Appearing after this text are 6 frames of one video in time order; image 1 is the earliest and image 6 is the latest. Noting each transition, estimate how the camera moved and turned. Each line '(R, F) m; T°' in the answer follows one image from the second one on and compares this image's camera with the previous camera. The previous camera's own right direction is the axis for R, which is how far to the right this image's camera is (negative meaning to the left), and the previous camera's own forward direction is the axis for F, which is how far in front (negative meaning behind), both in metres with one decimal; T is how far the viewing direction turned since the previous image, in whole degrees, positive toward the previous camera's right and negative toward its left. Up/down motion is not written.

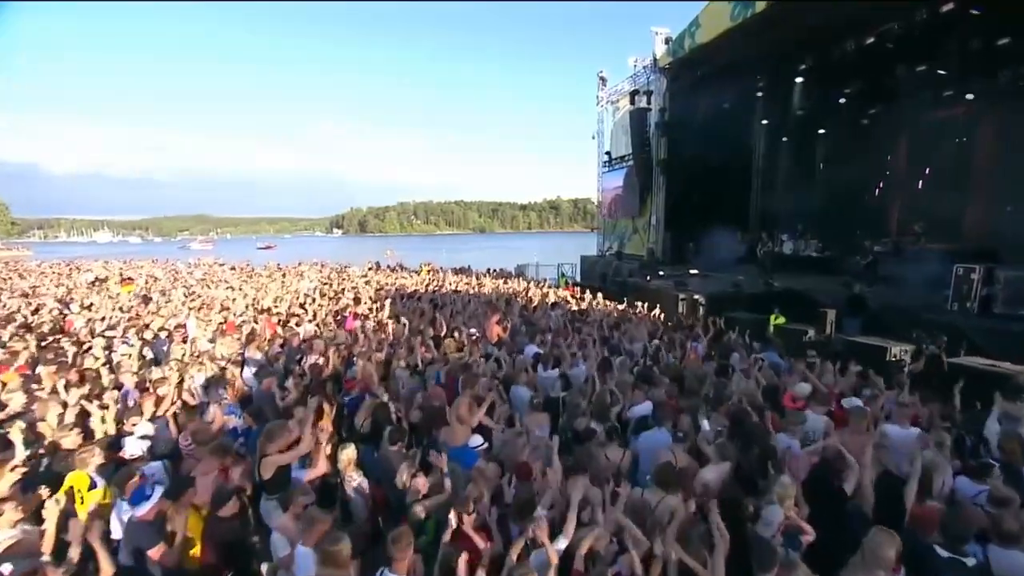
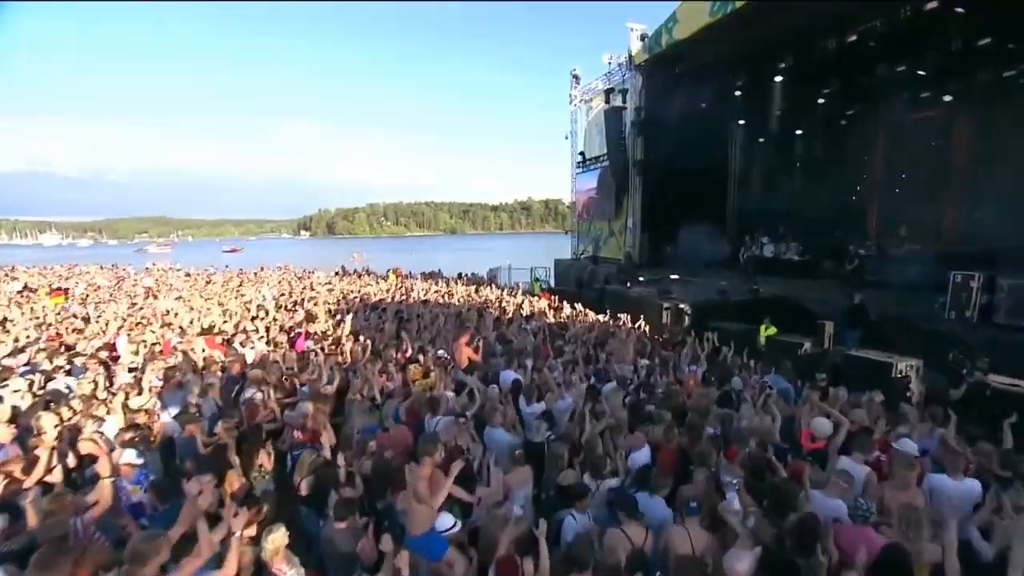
(0.0, +0.9) m; +3°
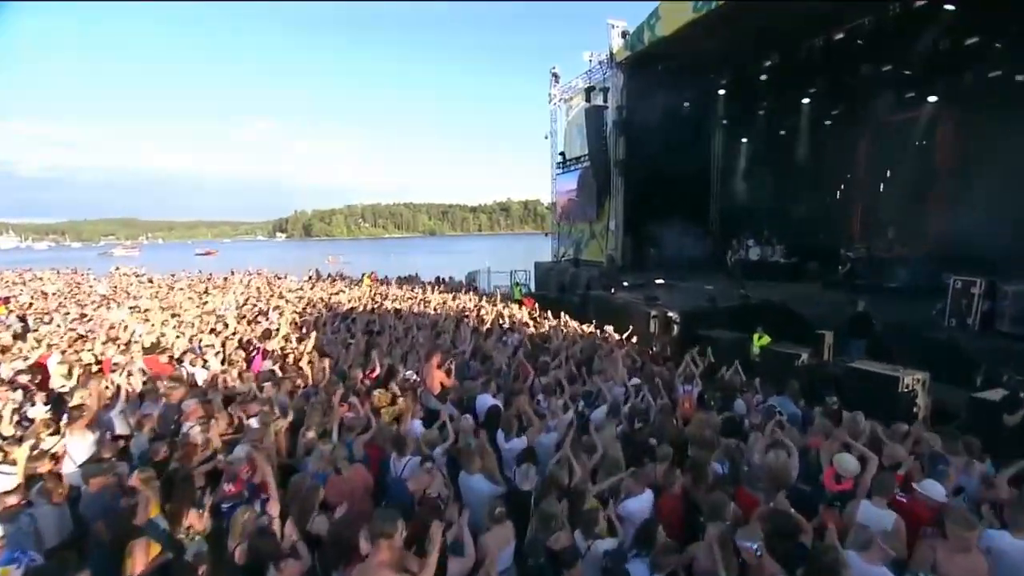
(0.0, +0.7) m; +2°
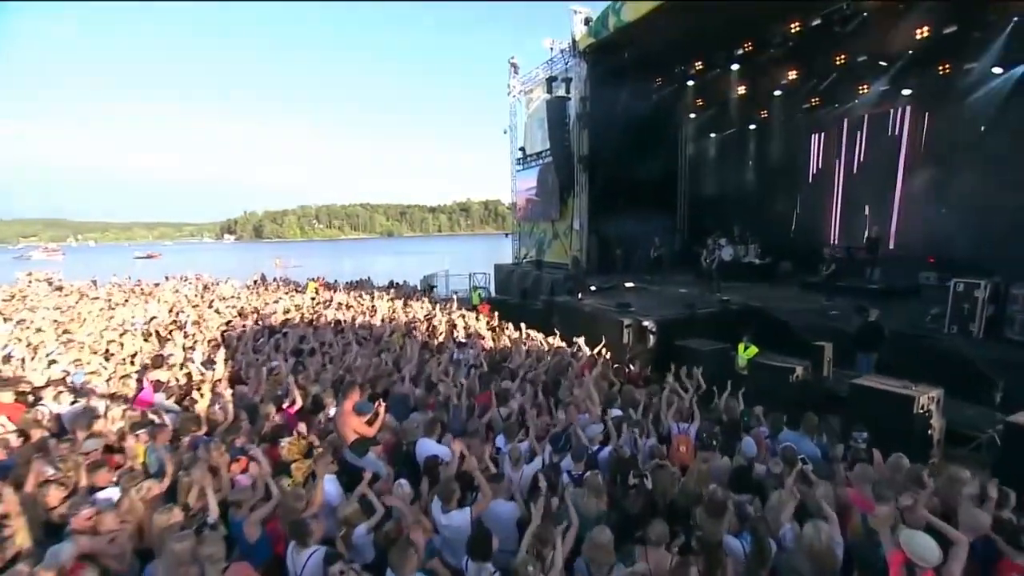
(+0.1, +1.3) m; +4°
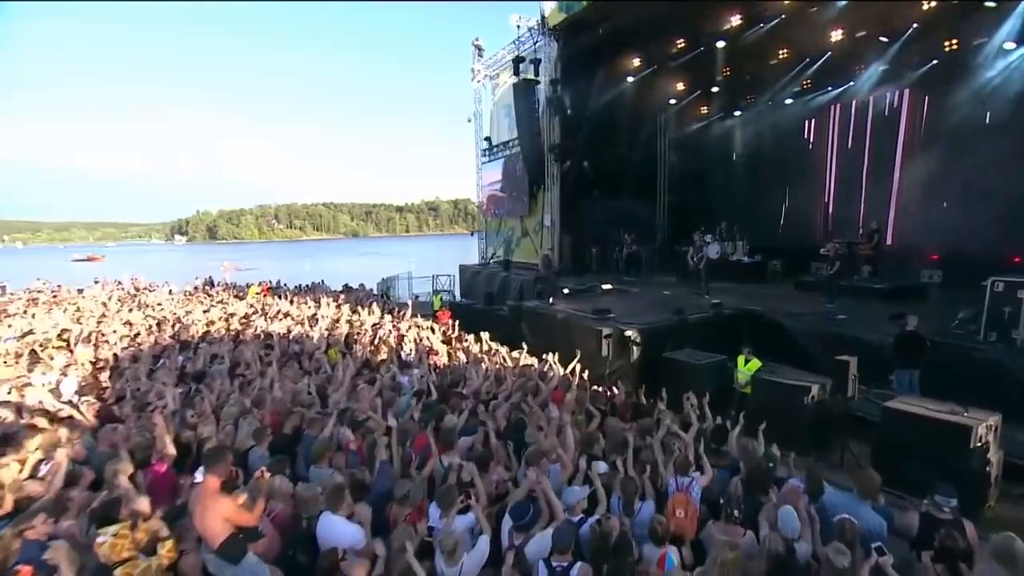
(+0.2, +1.5) m; +3°
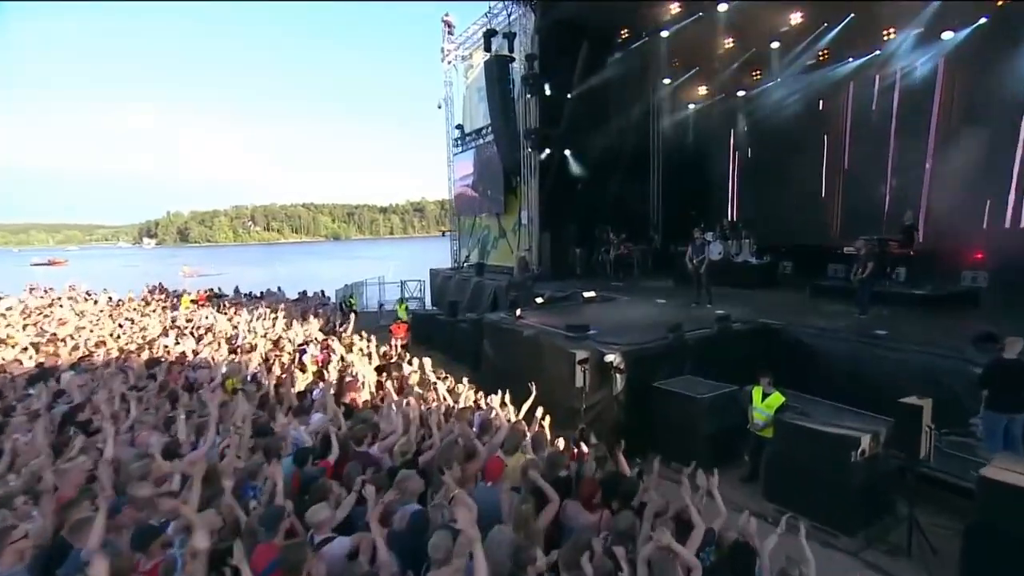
(+0.5, +1.9) m; 0°
